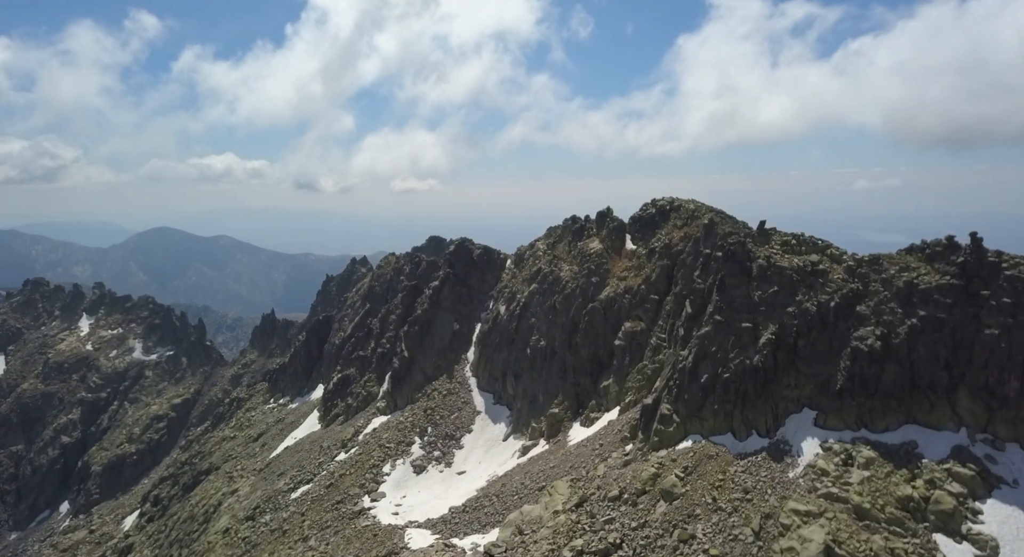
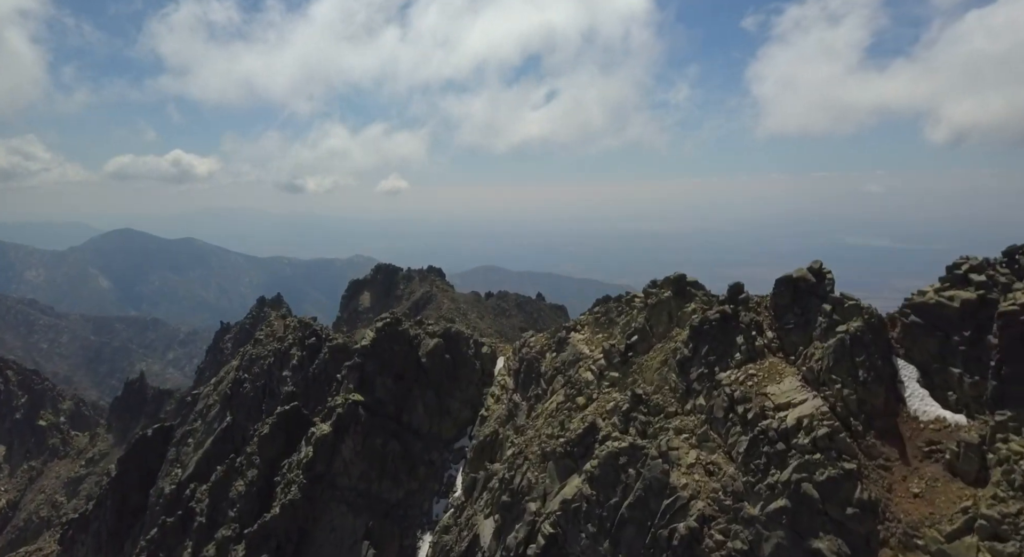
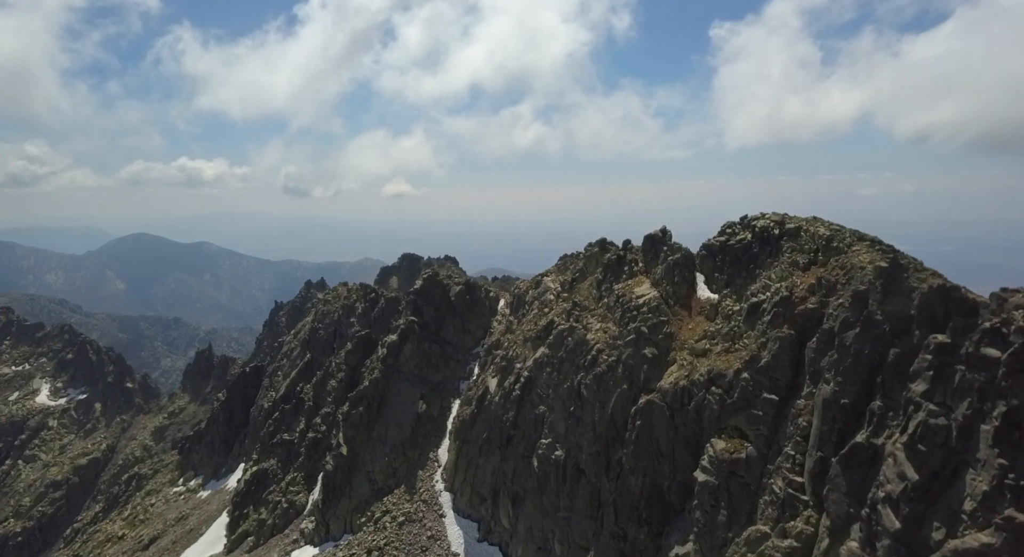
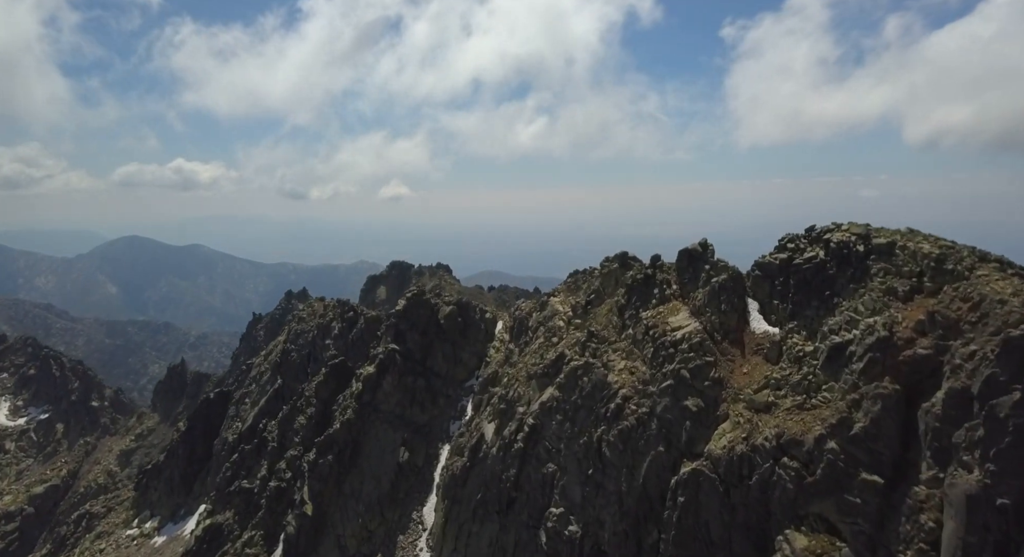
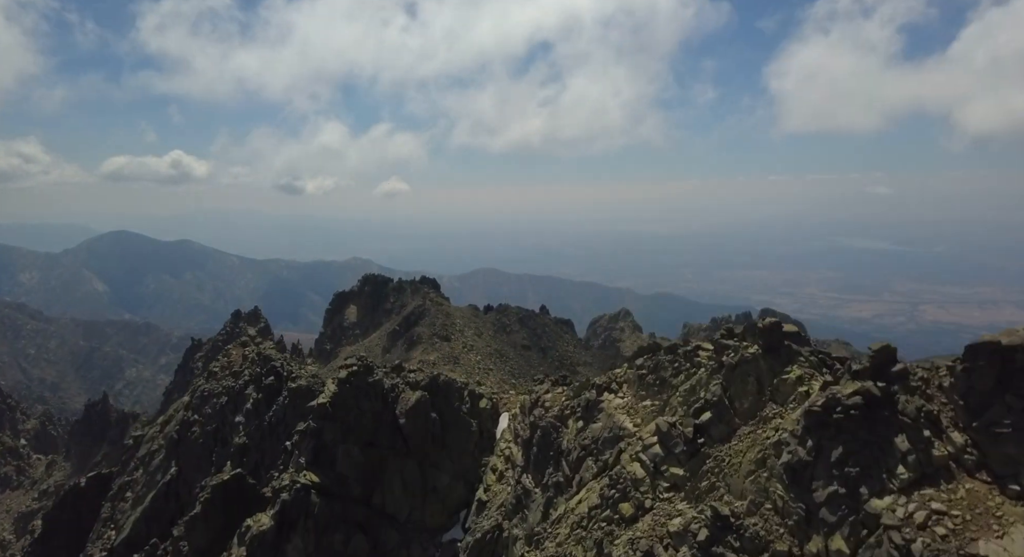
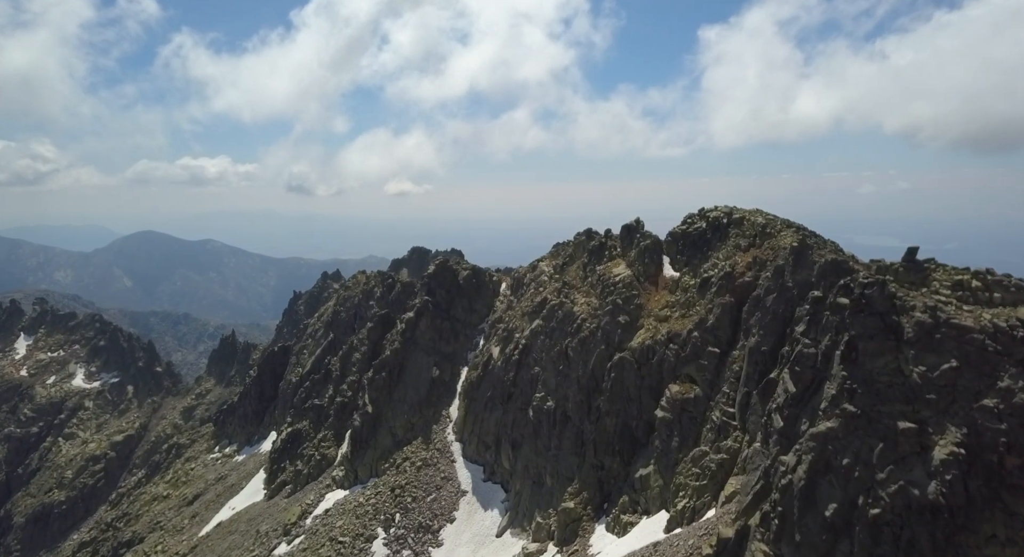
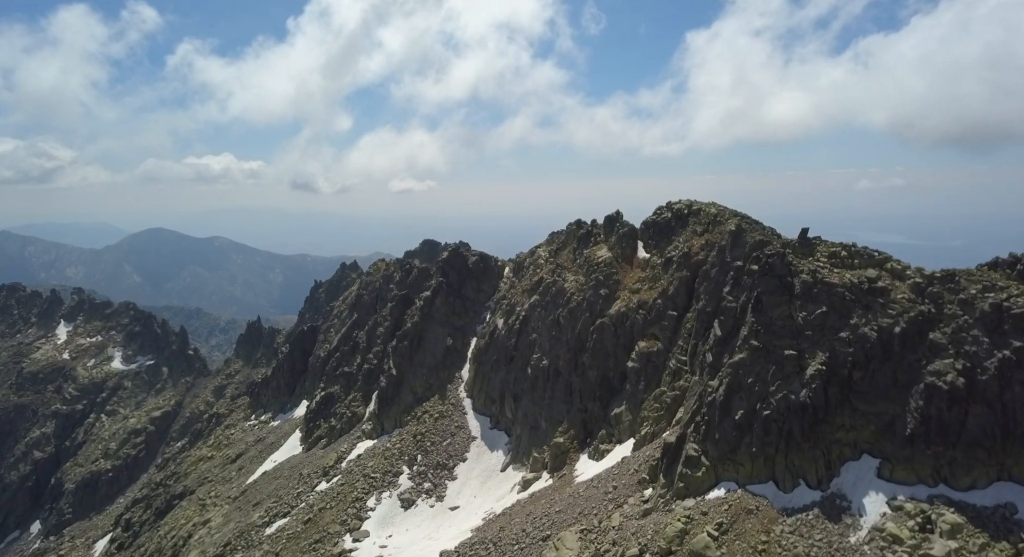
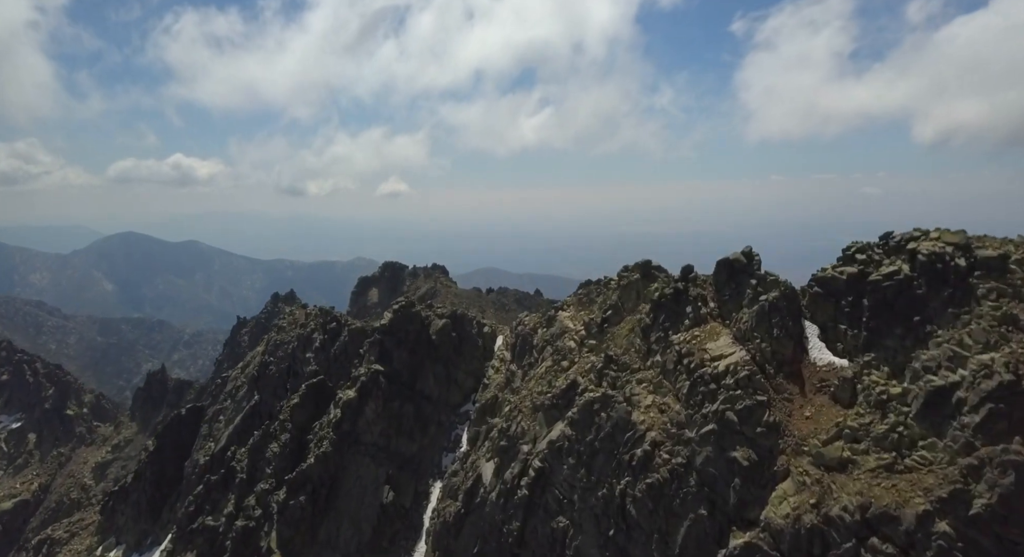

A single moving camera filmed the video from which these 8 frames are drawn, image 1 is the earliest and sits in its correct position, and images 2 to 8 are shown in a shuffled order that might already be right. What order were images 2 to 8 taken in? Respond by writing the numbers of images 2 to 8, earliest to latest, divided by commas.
7, 6, 3, 4, 8, 2, 5
